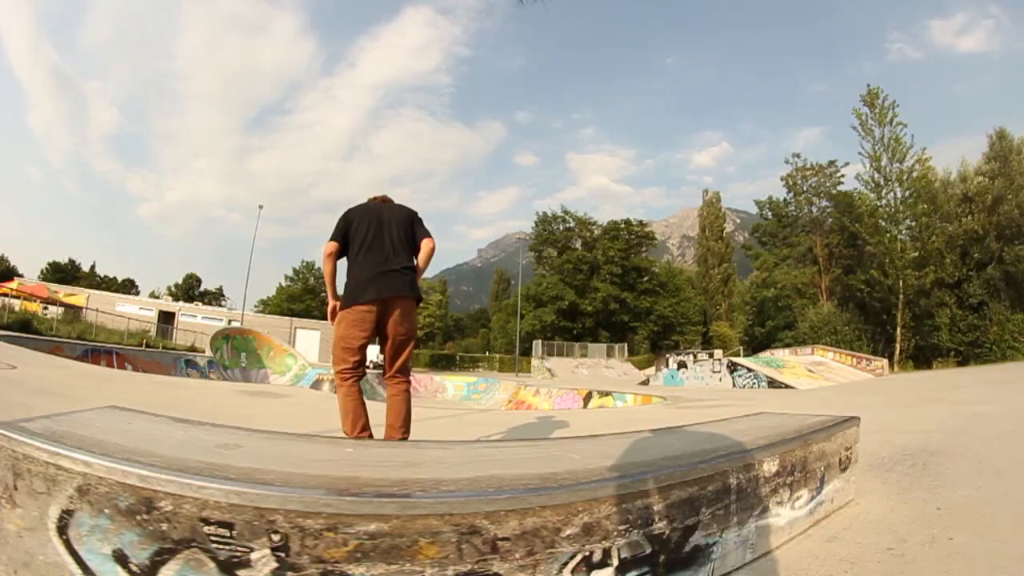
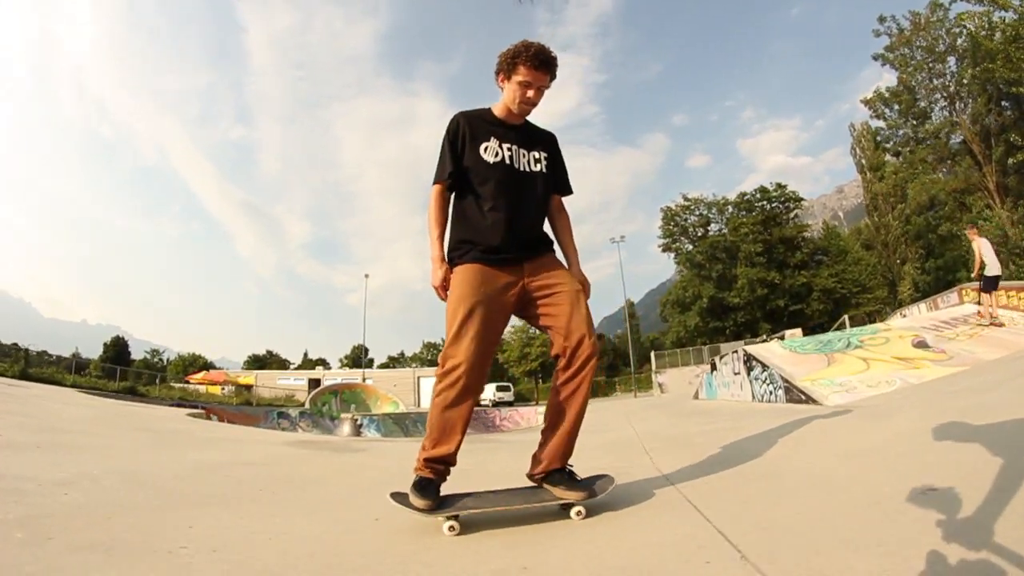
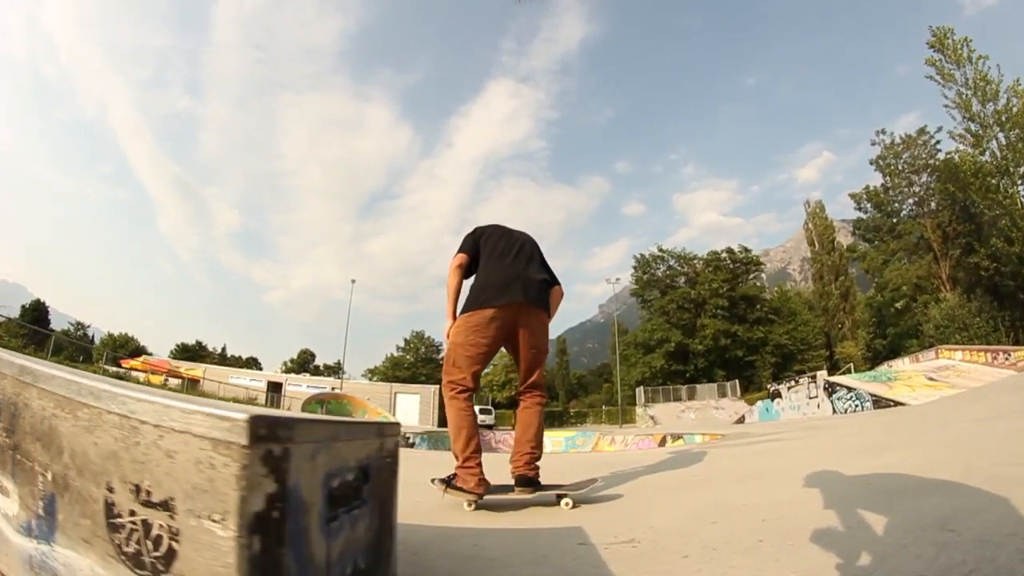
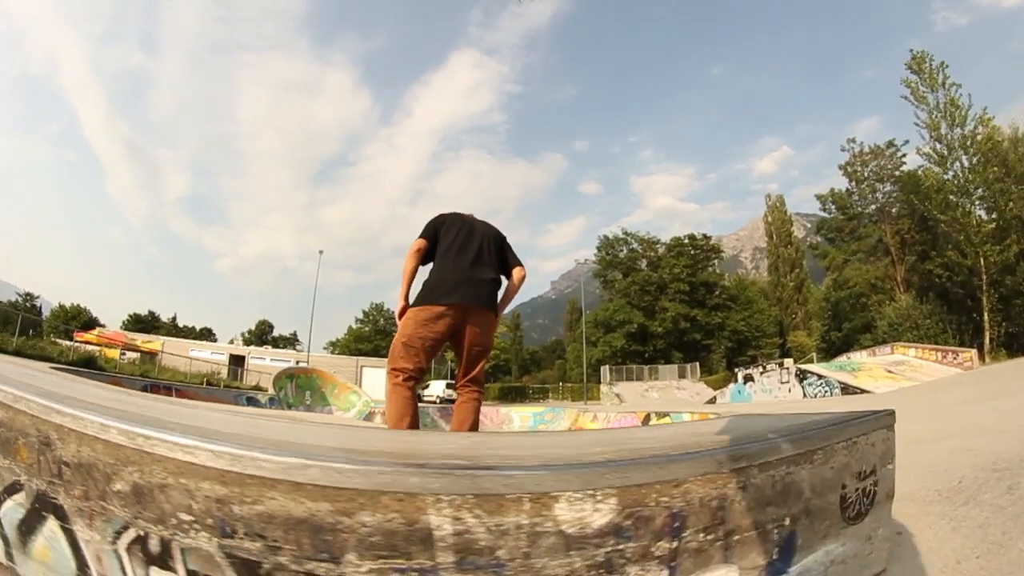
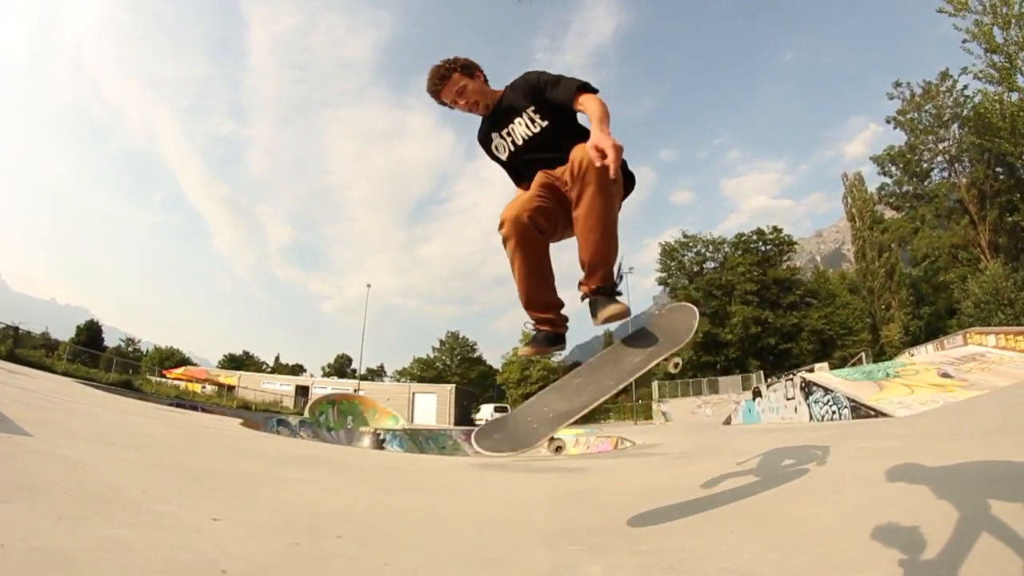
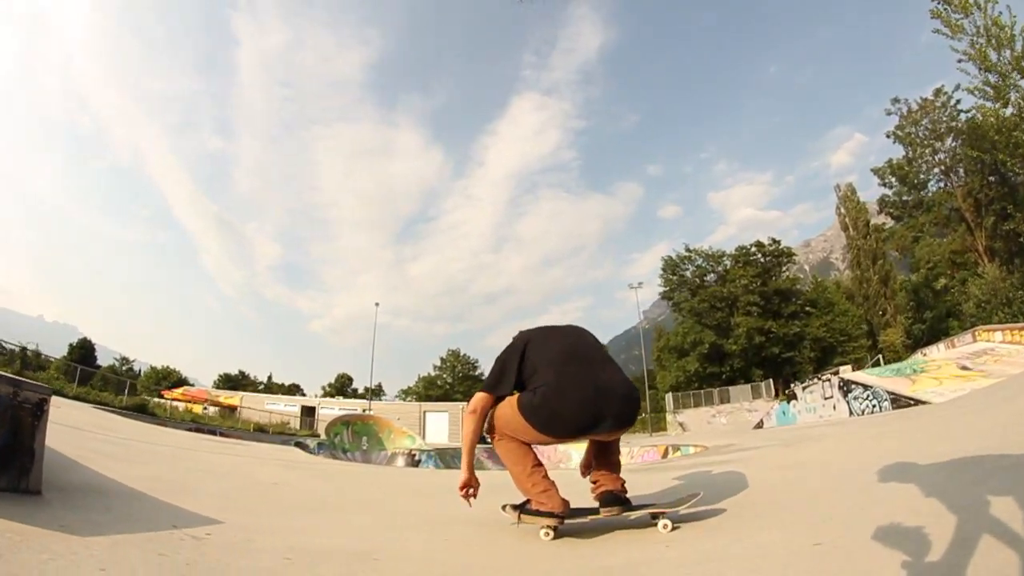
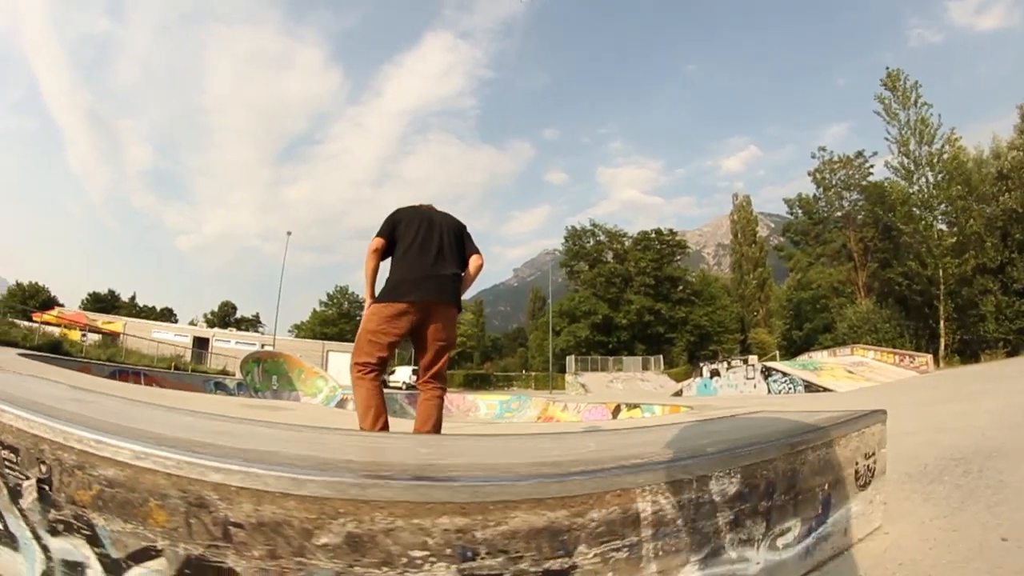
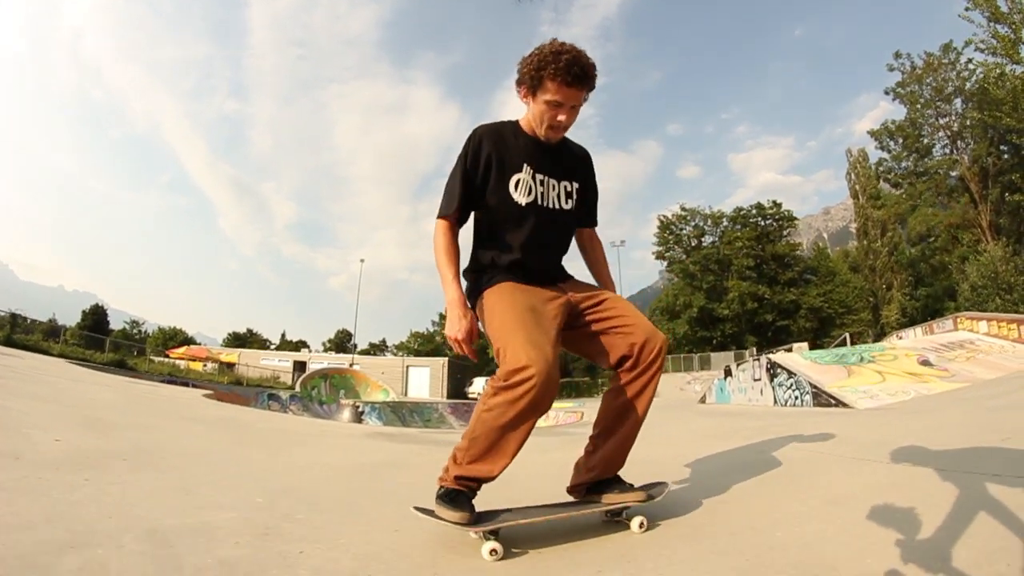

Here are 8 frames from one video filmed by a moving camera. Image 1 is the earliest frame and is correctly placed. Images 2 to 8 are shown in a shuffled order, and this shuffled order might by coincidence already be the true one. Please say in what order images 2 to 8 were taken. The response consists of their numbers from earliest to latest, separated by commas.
7, 4, 3, 6, 5, 8, 2
